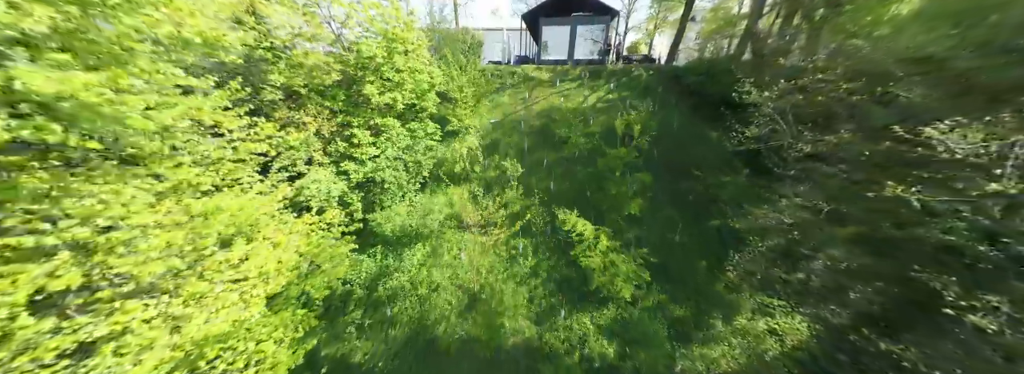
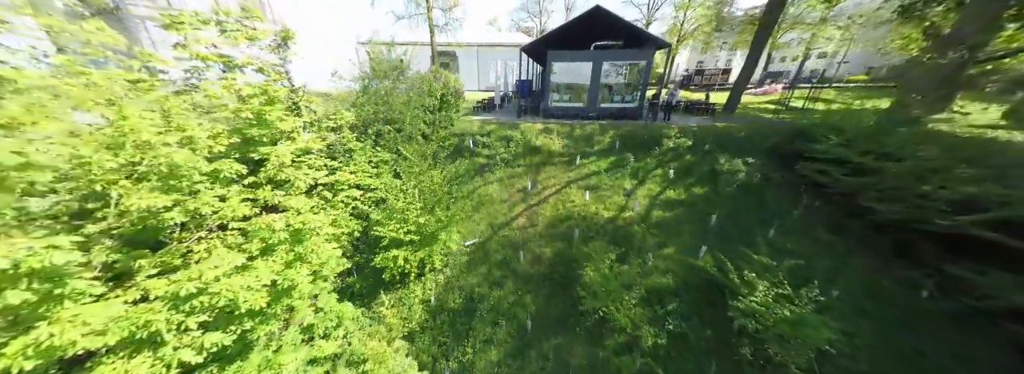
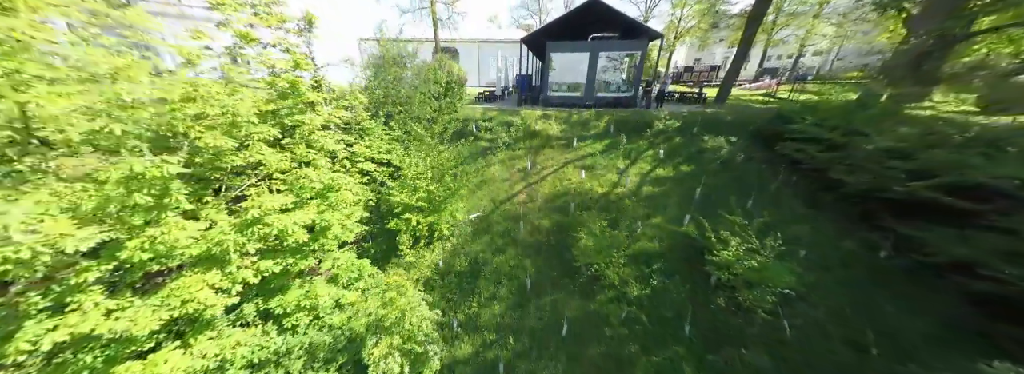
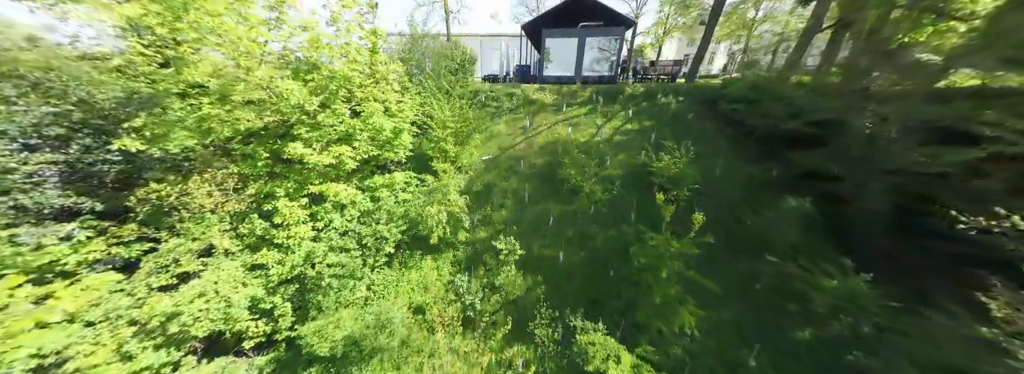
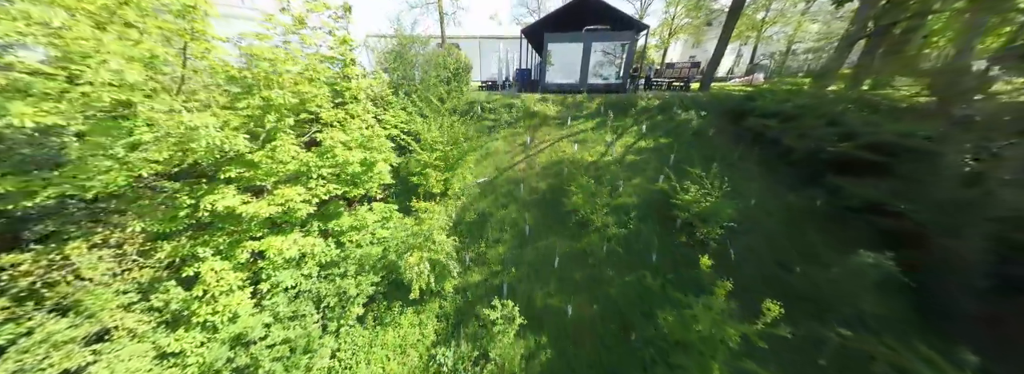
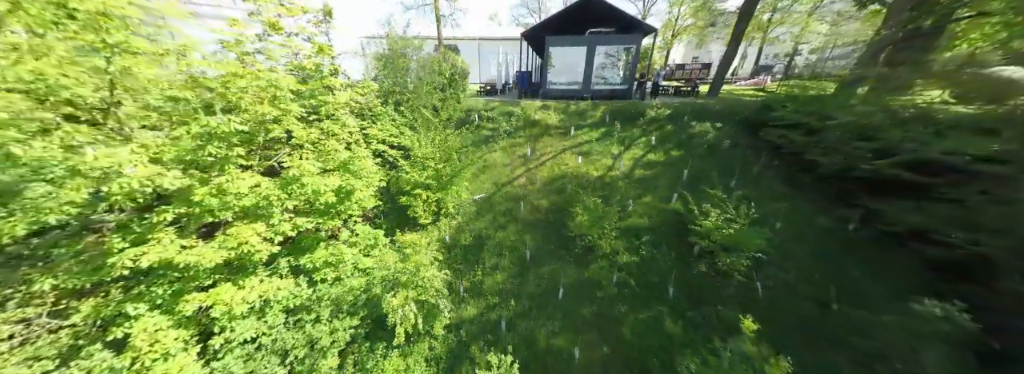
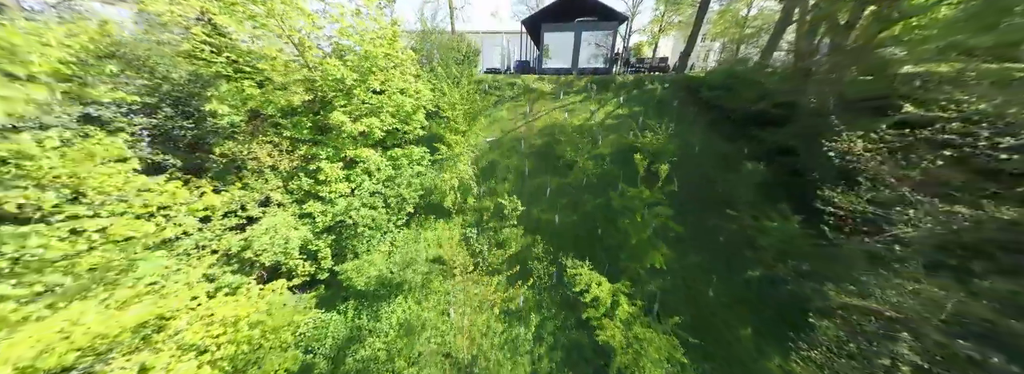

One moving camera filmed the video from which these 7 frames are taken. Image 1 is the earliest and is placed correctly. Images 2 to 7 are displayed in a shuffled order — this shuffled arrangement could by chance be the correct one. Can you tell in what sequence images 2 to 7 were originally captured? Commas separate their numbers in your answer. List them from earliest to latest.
7, 4, 5, 6, 3, 2
